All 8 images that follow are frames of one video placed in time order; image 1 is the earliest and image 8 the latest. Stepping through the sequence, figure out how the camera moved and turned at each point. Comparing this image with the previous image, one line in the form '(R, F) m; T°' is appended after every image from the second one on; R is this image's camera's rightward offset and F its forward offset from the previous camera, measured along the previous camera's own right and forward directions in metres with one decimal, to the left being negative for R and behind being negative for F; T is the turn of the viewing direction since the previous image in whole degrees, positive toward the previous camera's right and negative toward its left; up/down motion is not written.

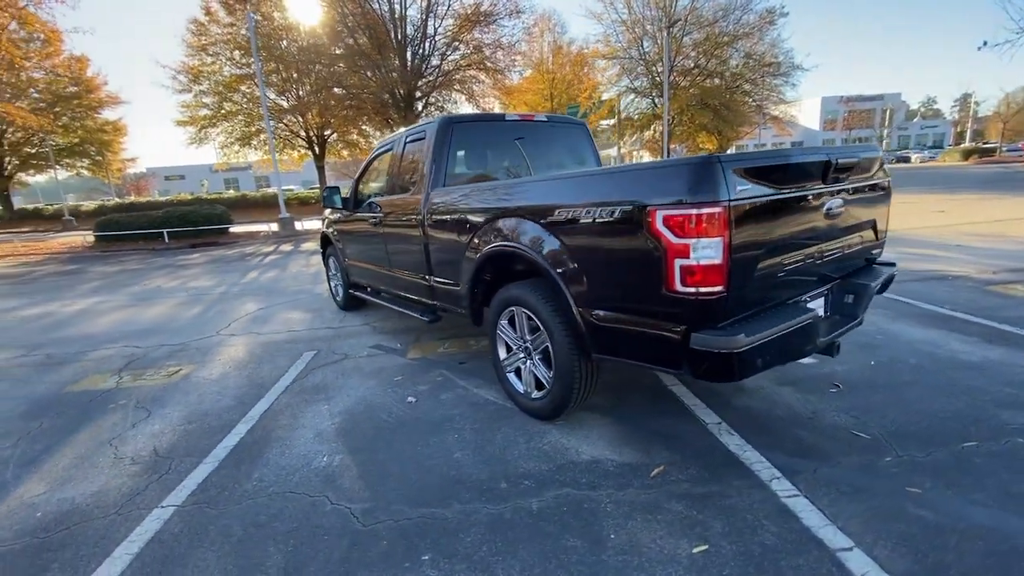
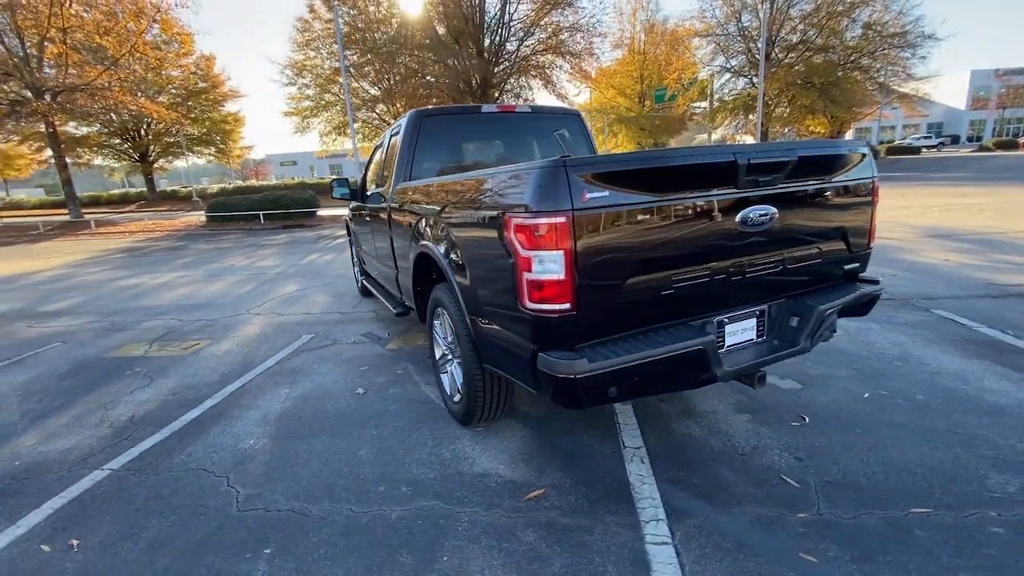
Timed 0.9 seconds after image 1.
(+1.0, +0.2) m; -11°
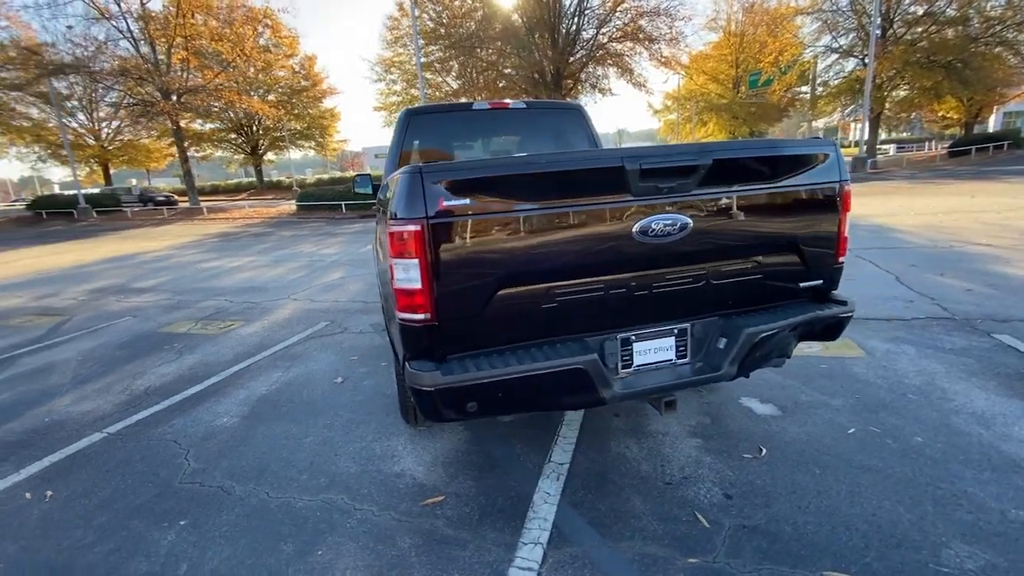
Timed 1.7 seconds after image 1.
(+0.8, +0.1) m; -10°
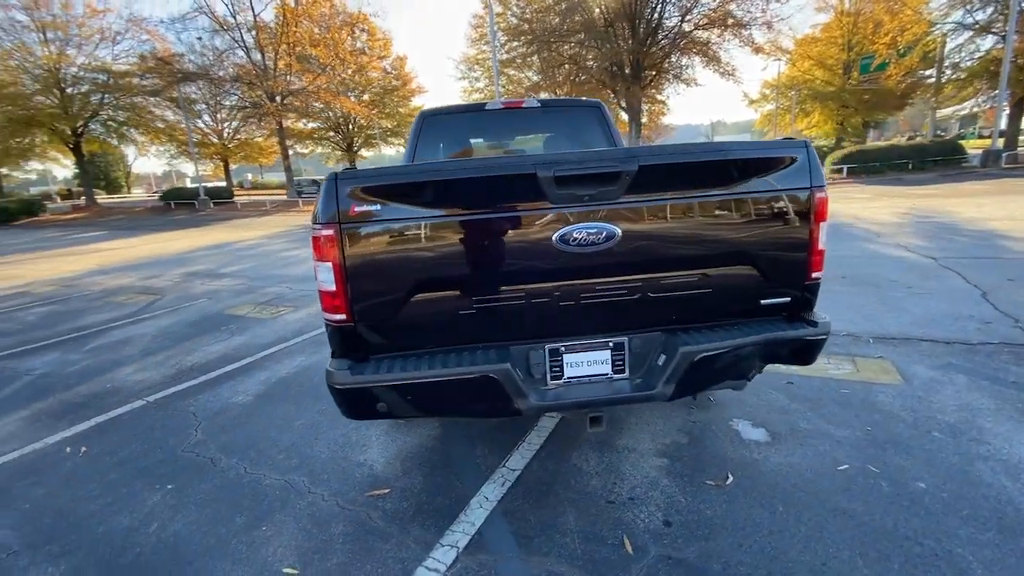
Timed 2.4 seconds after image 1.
(+0.7, +0.1) m; -10°
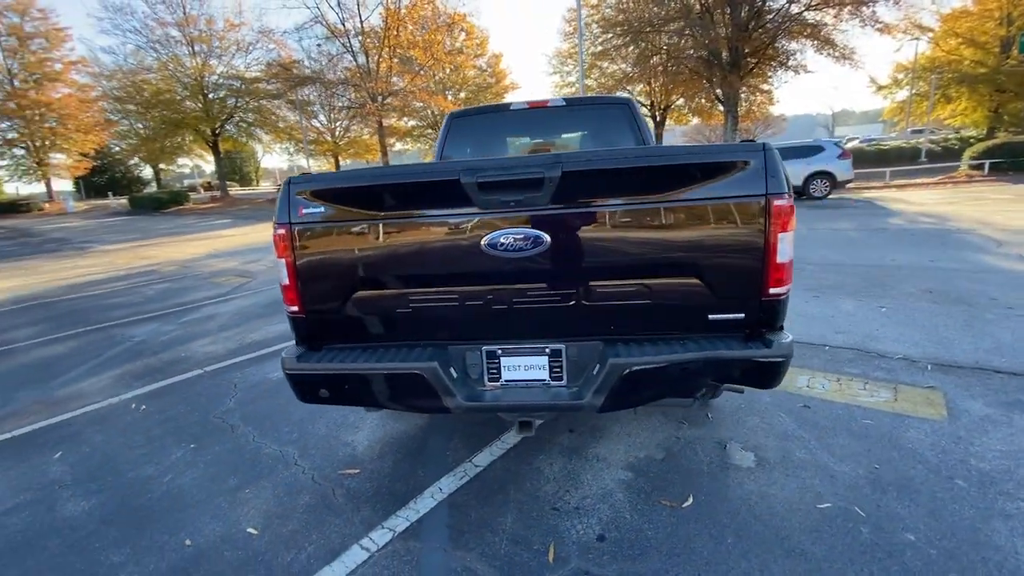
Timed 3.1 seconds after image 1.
(+0.6, 0.0) m; -11°
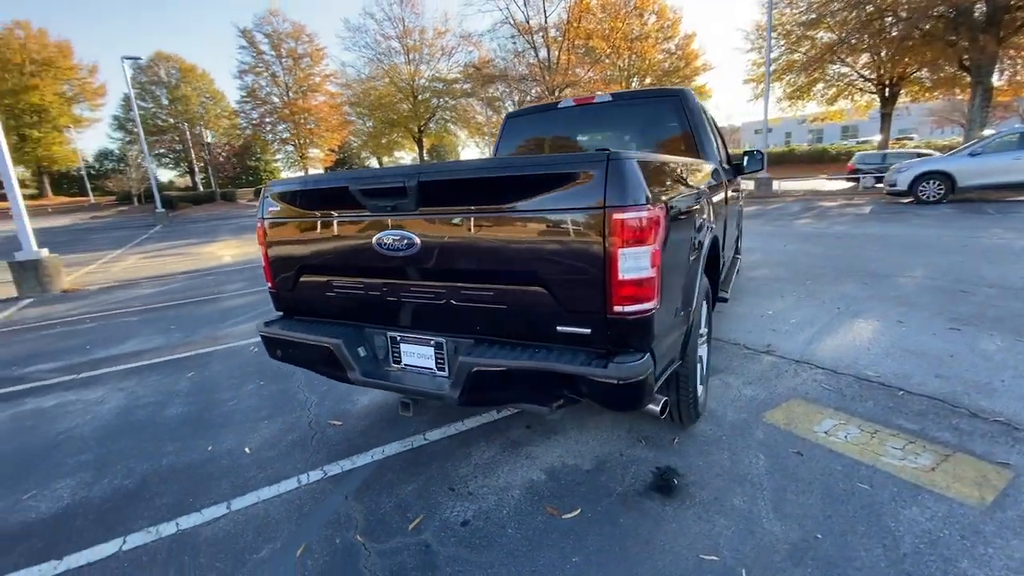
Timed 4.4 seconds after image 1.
(+1.3, +0.1) m; -21°
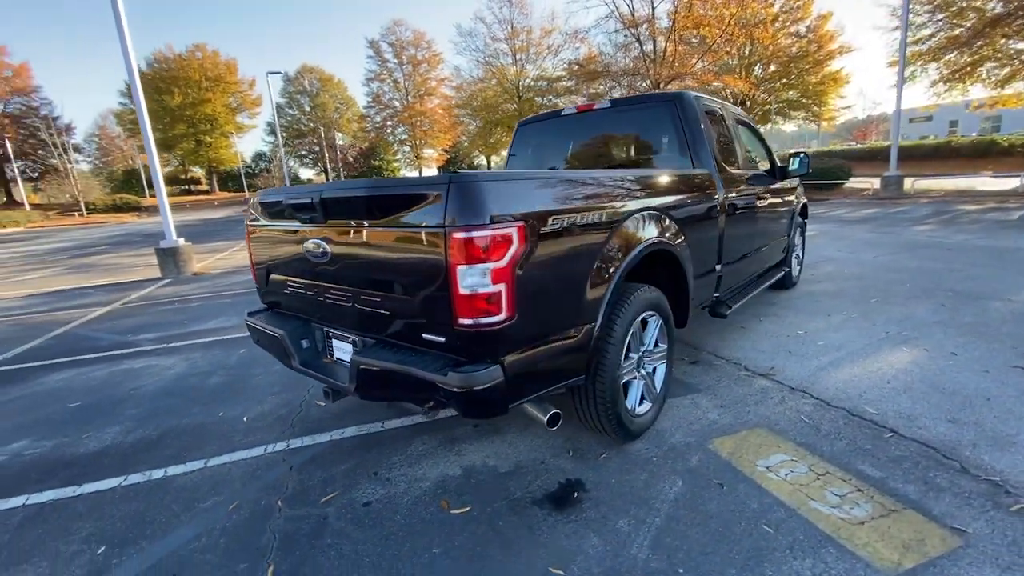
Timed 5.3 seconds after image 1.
(+1.0, 0.0) m; -13°
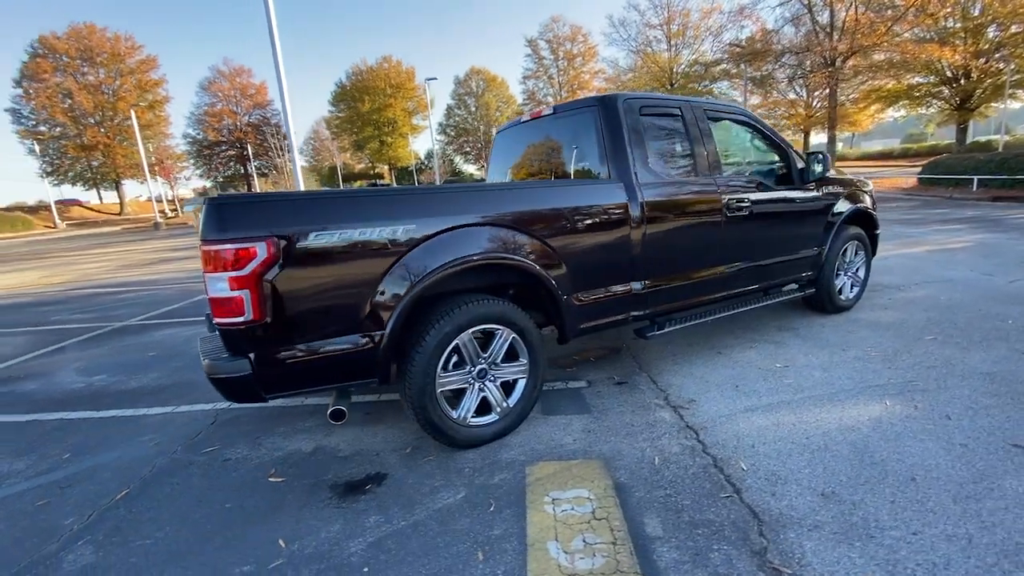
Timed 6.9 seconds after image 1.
(+1.8, +0.2) m; -19°
